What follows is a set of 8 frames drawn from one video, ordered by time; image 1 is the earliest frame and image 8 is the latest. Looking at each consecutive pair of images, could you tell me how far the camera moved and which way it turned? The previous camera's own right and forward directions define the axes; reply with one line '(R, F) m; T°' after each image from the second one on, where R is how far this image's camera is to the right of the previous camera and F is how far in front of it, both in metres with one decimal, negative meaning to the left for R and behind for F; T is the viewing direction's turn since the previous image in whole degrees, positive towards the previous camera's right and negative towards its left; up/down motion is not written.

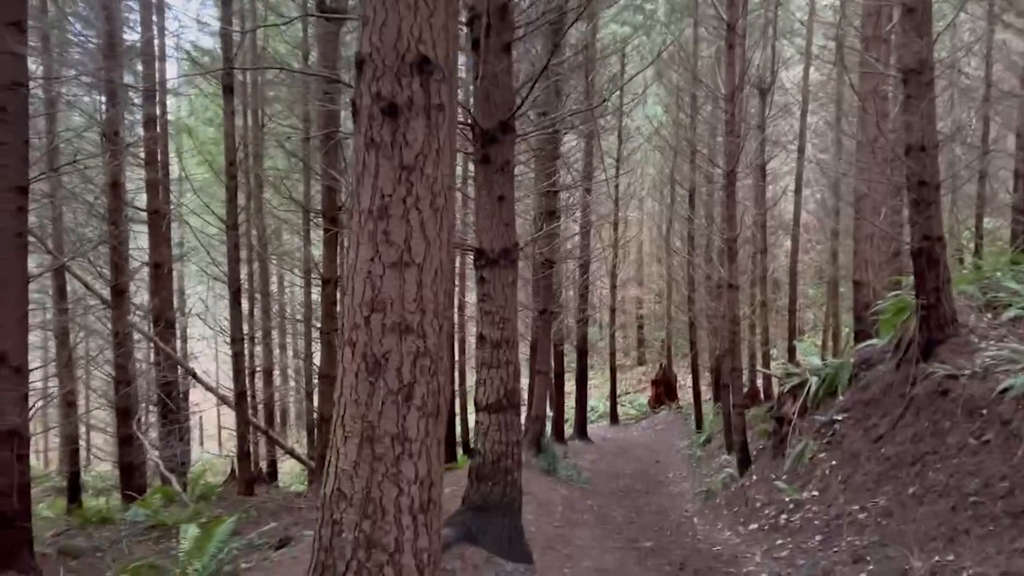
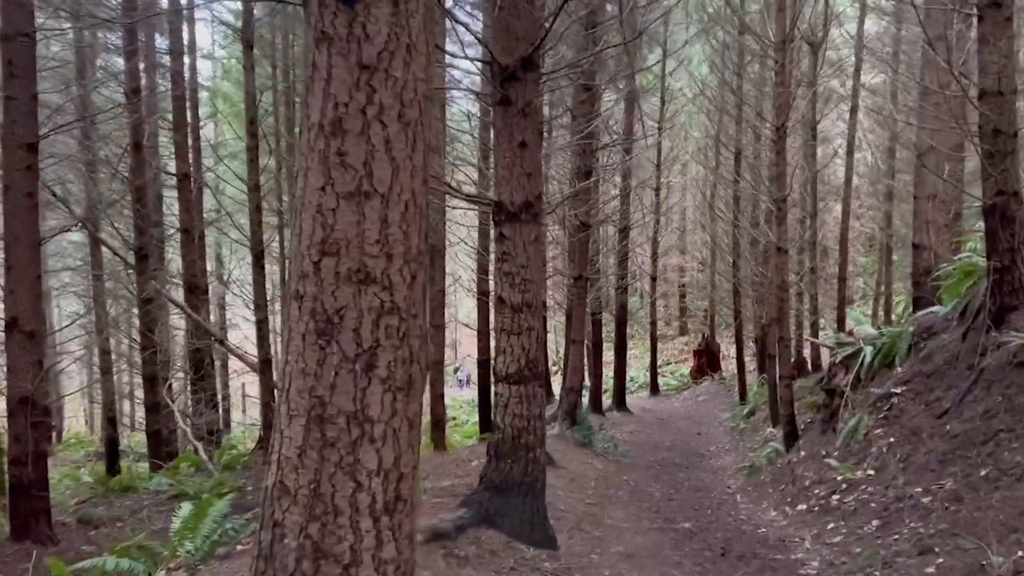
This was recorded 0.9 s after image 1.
(+0.1, +0.4) m; -3°
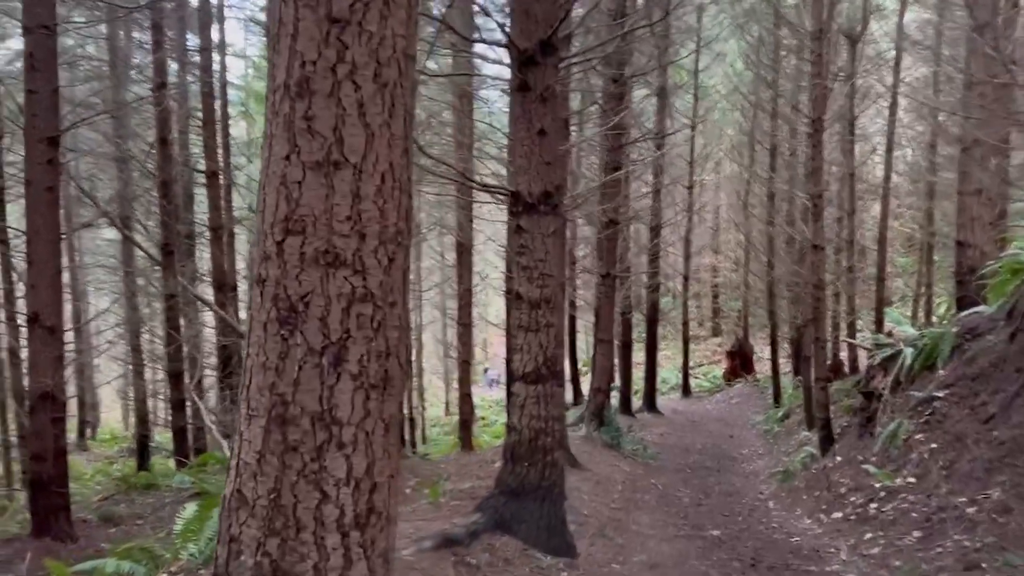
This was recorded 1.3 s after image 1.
(+0.1, +0.2) m; -2°
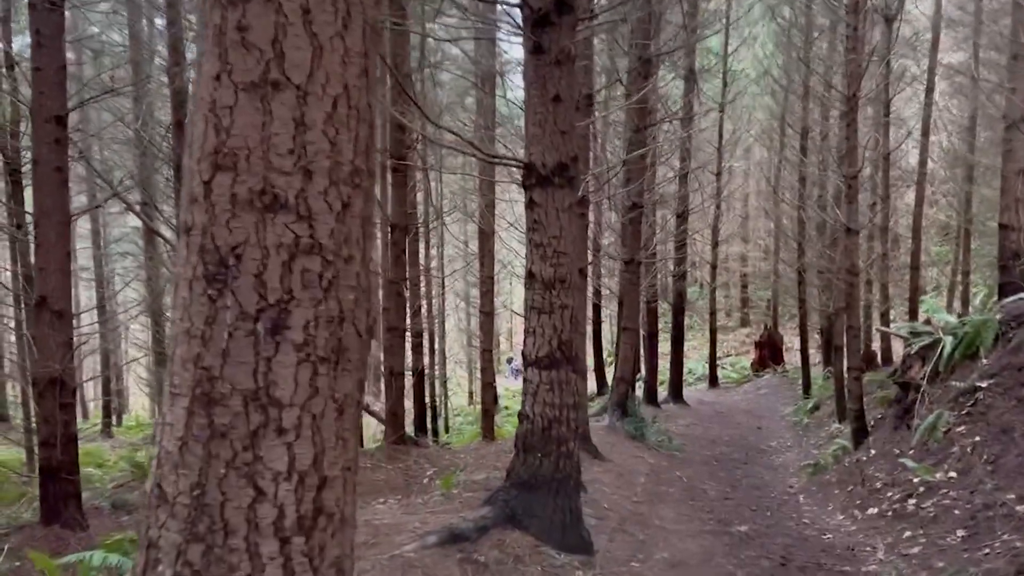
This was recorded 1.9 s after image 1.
(+0.1, +0.2) m; -2°
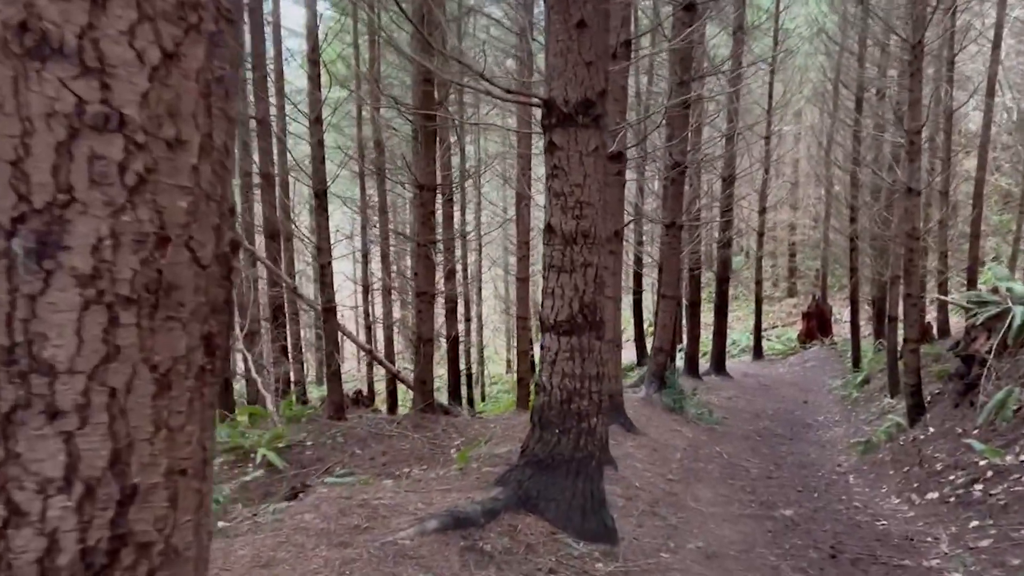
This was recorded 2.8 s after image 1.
(+0.1, +0.4) m; -3°
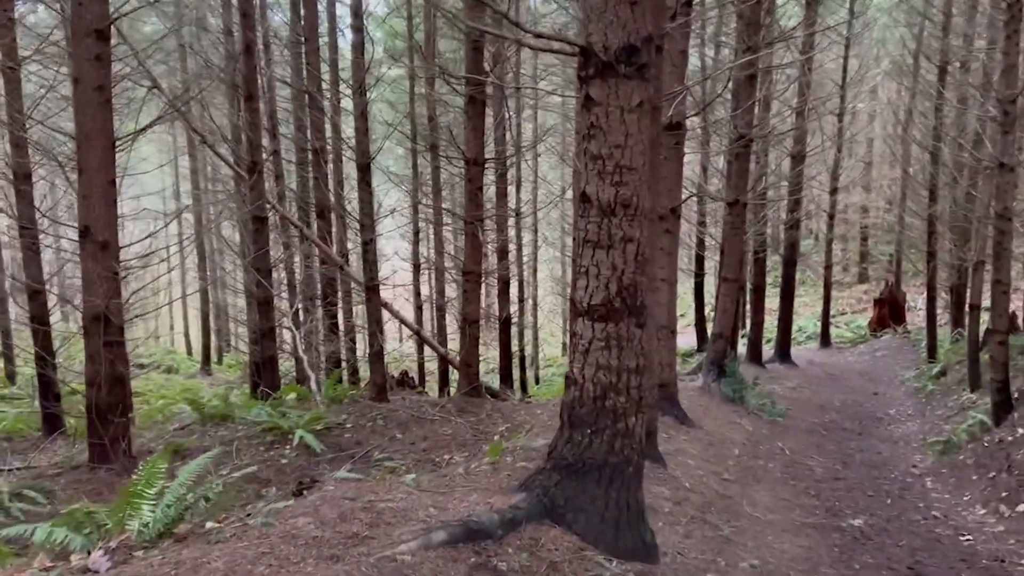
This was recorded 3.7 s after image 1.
(+0.1, +0.4) m; -4°
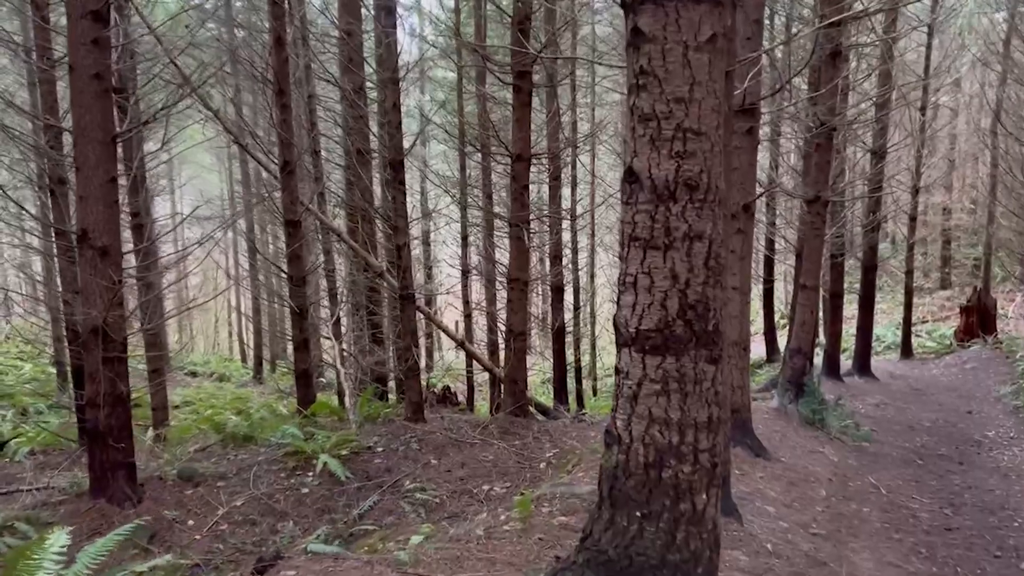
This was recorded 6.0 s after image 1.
(+0.1, +0.8) m; -4°
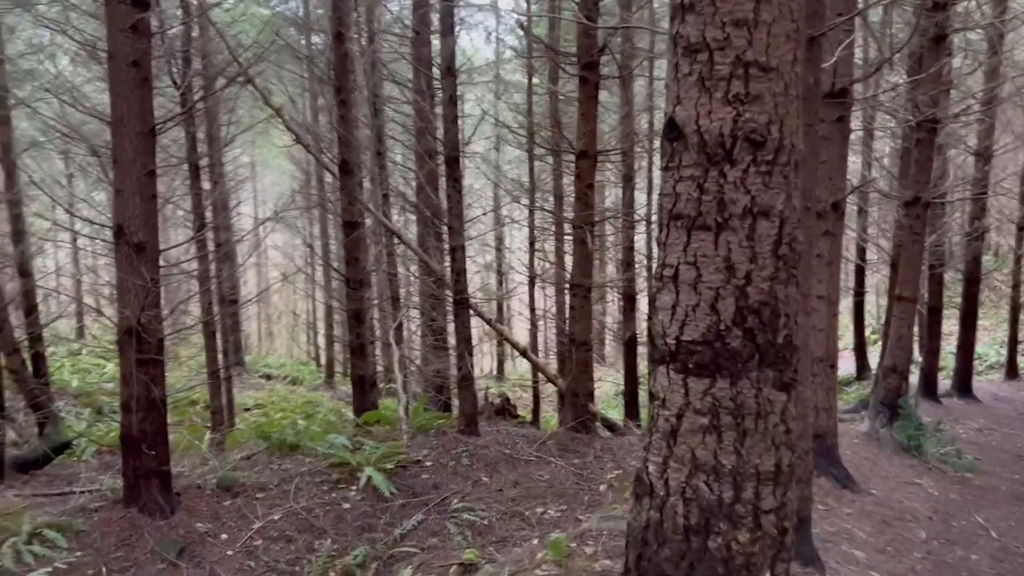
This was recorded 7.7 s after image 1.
(+0.1, +0.5) m; -5°
